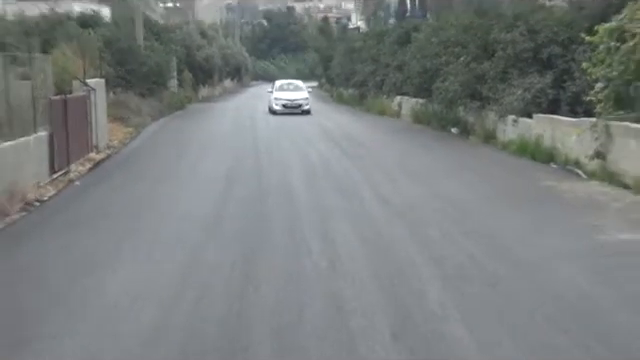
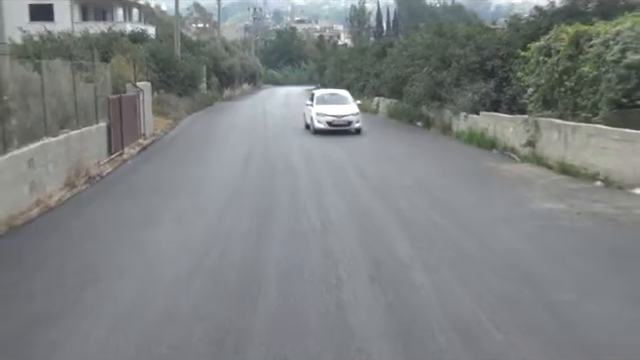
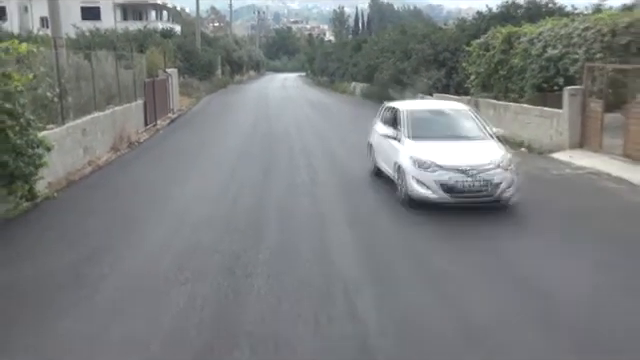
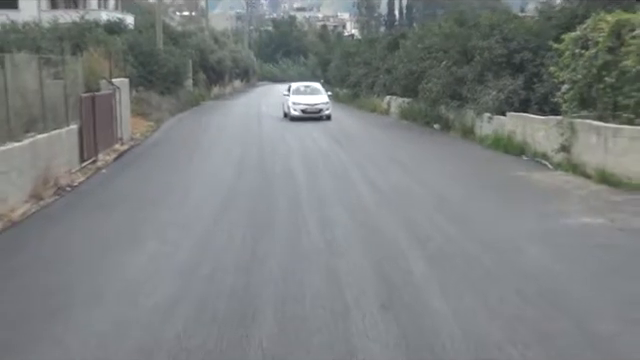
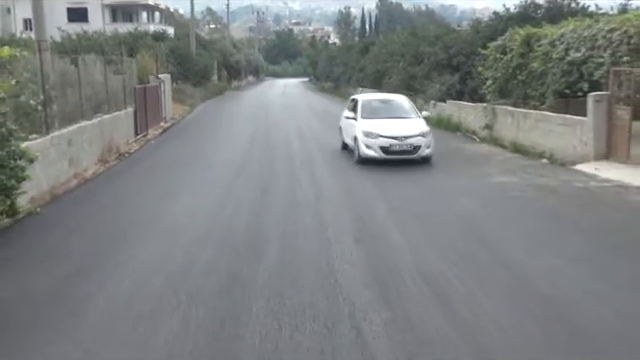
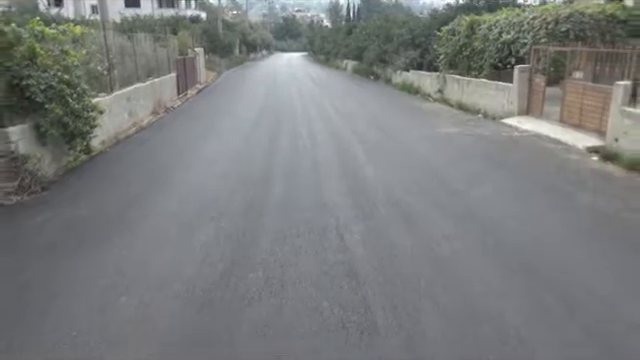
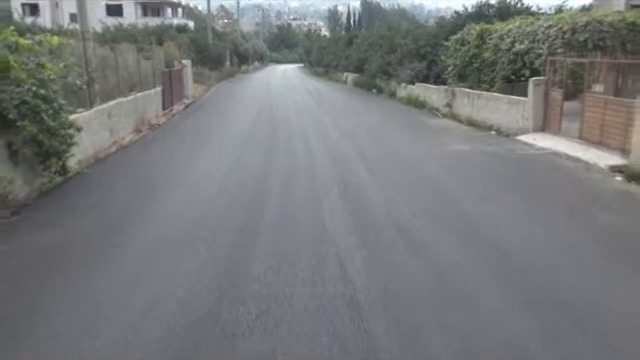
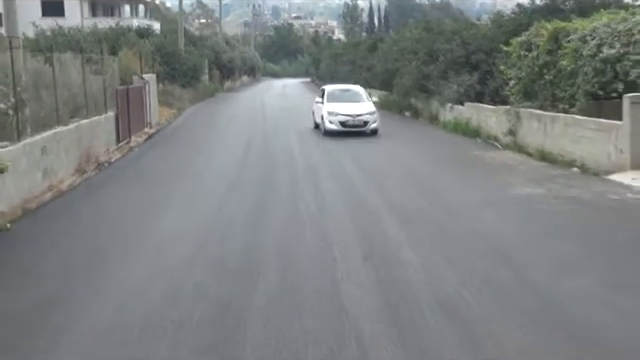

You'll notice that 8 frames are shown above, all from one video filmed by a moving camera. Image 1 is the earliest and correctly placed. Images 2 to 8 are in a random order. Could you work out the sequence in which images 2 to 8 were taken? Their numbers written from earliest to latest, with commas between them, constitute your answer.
4, 2, 8, 5, 3, 7, 6
